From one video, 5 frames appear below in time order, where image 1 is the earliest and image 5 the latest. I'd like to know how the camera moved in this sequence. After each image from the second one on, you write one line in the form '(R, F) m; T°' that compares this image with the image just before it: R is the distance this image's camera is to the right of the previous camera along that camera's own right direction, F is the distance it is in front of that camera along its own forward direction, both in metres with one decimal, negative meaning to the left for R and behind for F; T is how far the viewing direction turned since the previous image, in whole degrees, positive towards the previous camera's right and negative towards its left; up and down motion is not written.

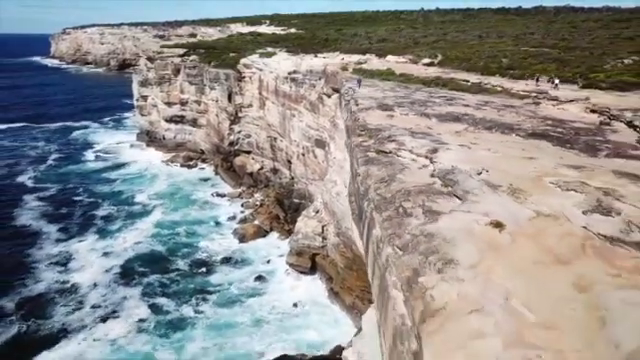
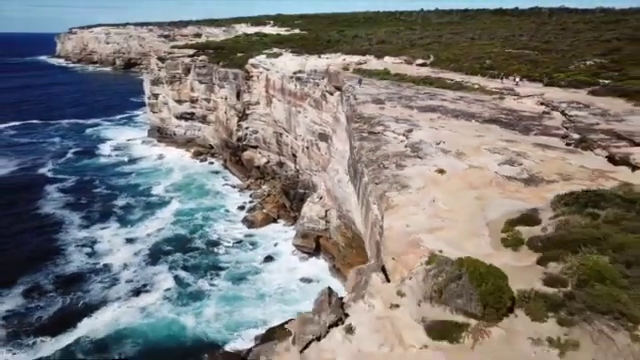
(-0.1, -3.9) m; 0°
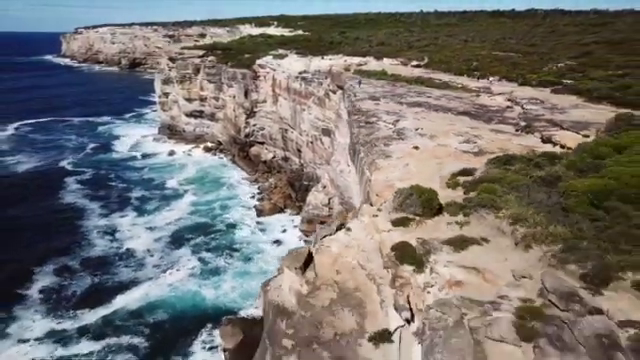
(-0.1, -4.0) m; 0°
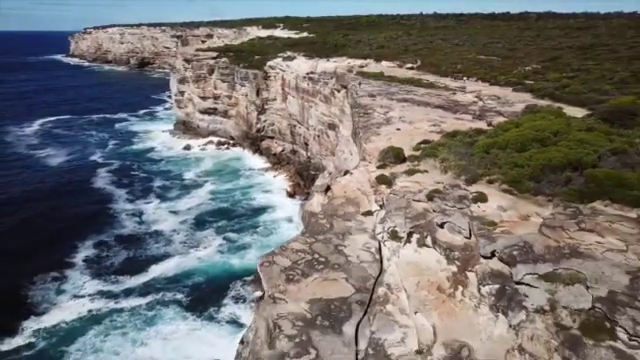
(-0.3, -6.5) m; 0°
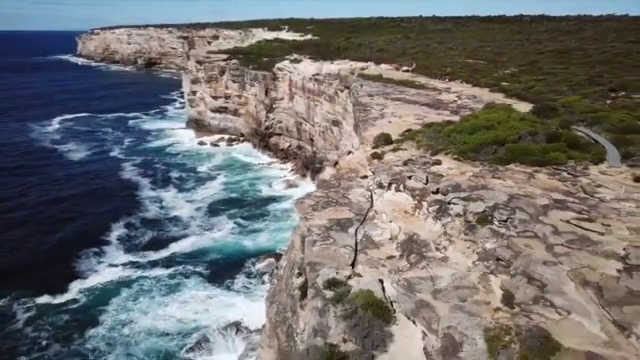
(-0.3, -5.9) m; 0°
